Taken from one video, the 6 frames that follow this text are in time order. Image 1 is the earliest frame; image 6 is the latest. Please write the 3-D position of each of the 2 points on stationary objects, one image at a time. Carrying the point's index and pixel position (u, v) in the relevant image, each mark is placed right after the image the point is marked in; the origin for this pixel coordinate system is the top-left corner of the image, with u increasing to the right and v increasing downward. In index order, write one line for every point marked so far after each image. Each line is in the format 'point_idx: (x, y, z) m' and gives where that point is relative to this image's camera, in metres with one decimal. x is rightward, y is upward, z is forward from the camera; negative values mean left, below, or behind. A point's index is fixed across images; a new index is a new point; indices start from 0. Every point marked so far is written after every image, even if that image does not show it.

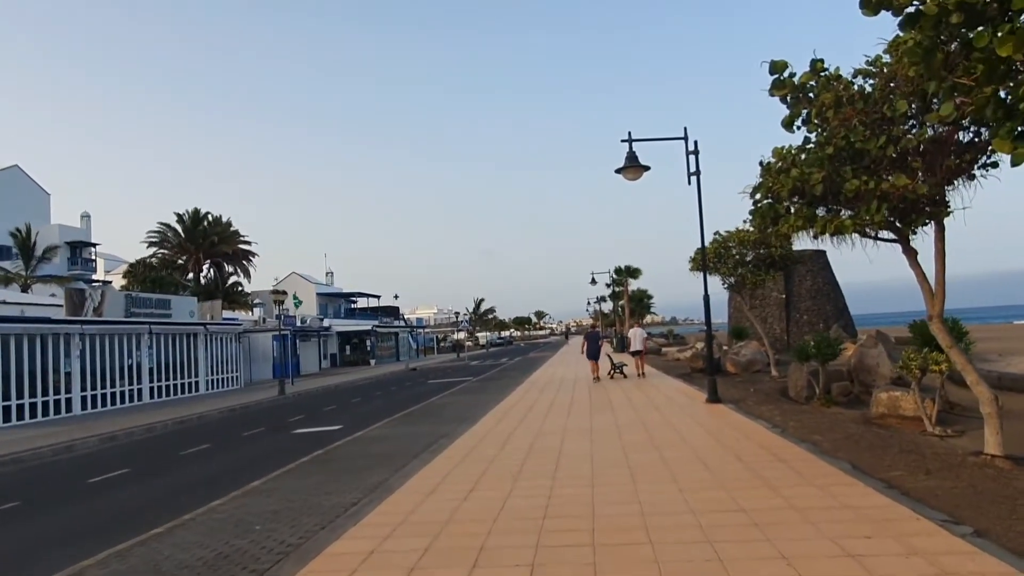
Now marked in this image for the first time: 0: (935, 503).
0: (+4.1, -2.1, +7.9) m
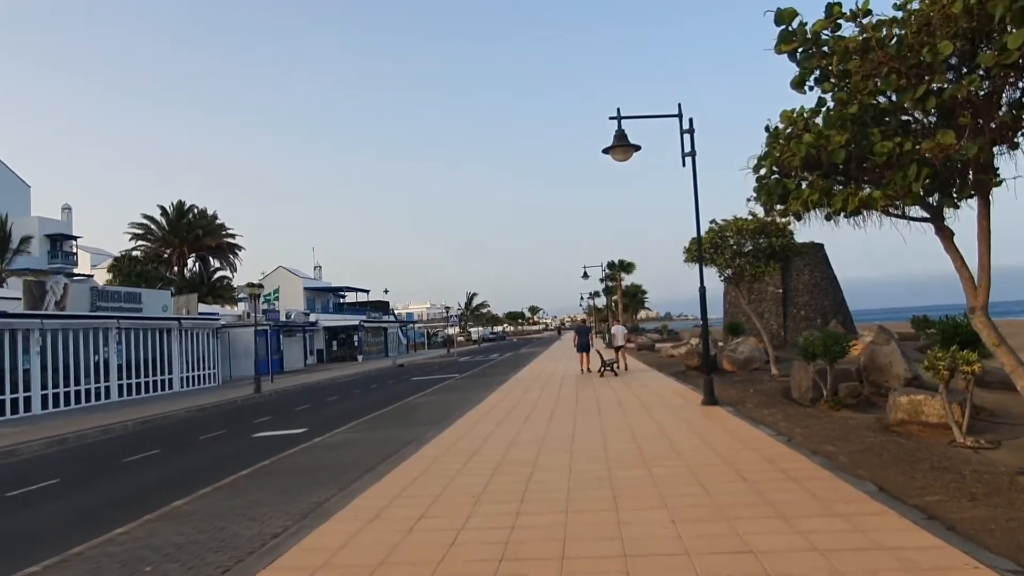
0: (+3.7, -1.9, +6.3) m
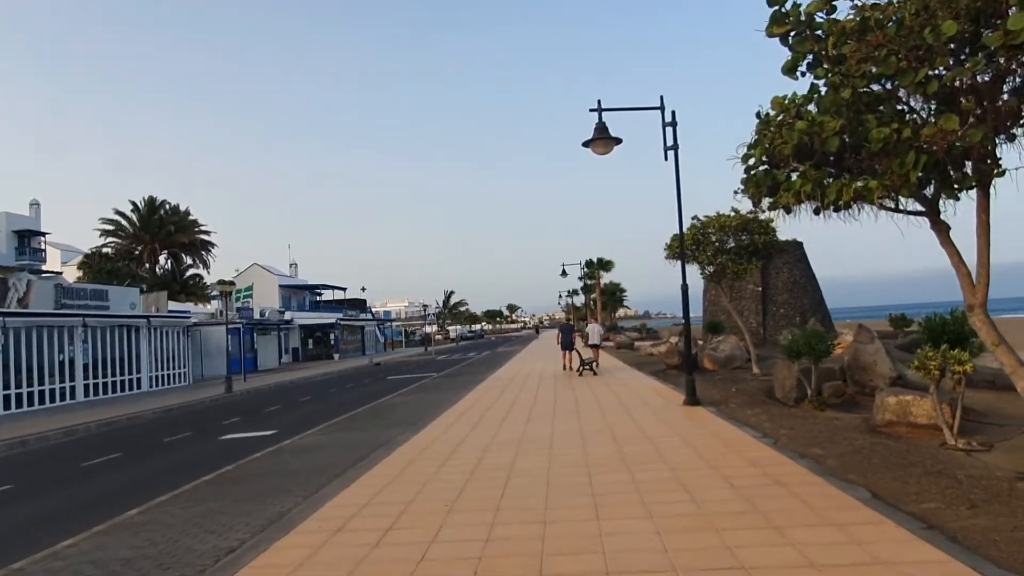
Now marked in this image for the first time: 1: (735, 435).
0: (+3.5, -1.9, +5.9) m
1: (+3.2, -2.1, +12.0) m
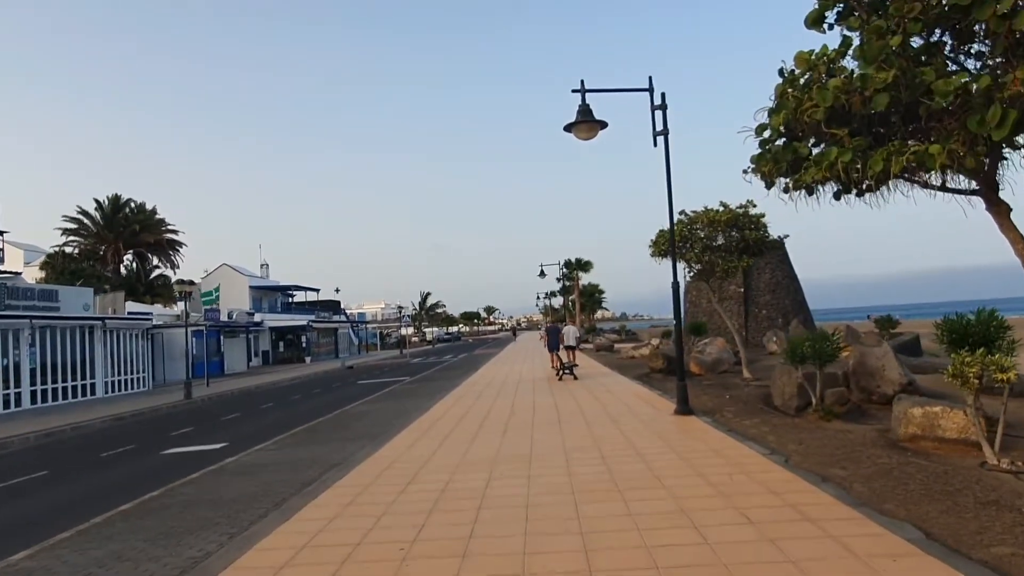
0: (+3.3, -1.8, +4.5) m
1: (+2.9, -2.1, +10.6) m
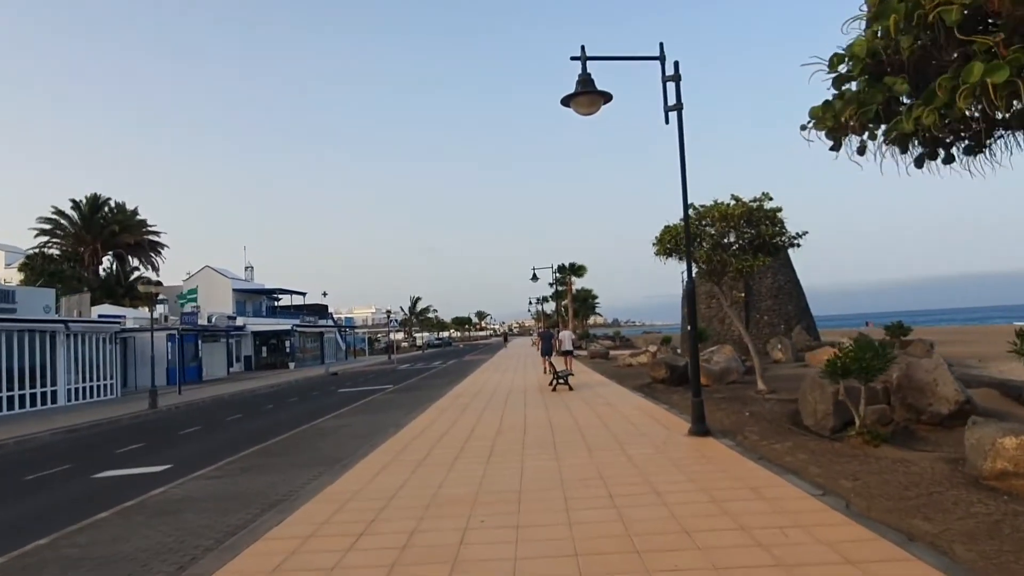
0: (+3.2, -1.8, +2.4) m
1: (+2.7, -2.1, +8.4) m
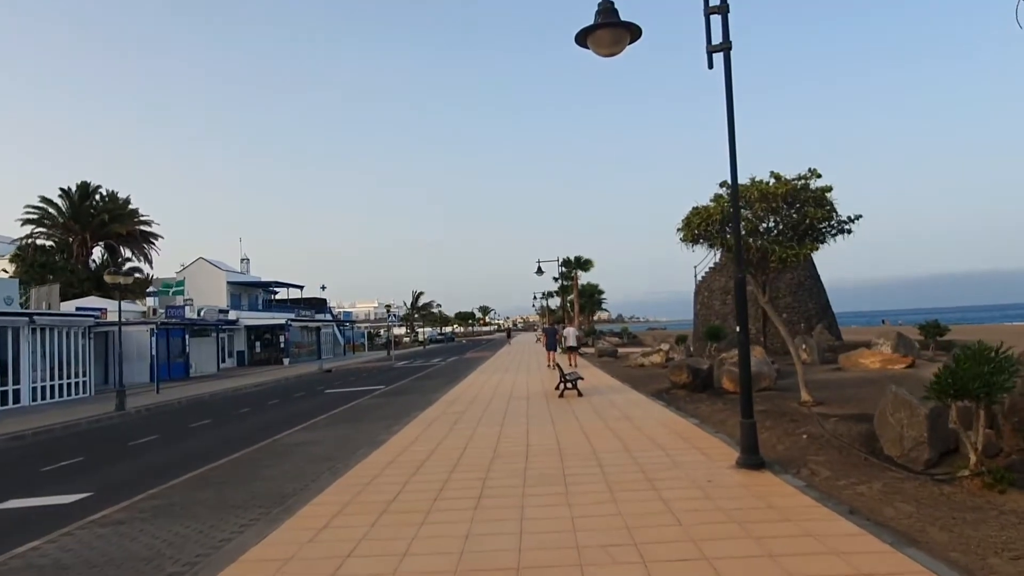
0: (+3.1, -1.7, -0.4) m
1: (+2.7, -2.0, +5.6) m
